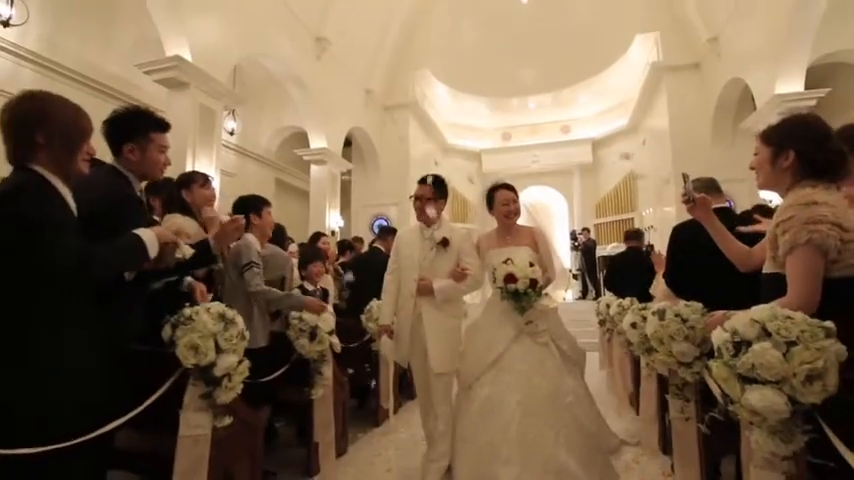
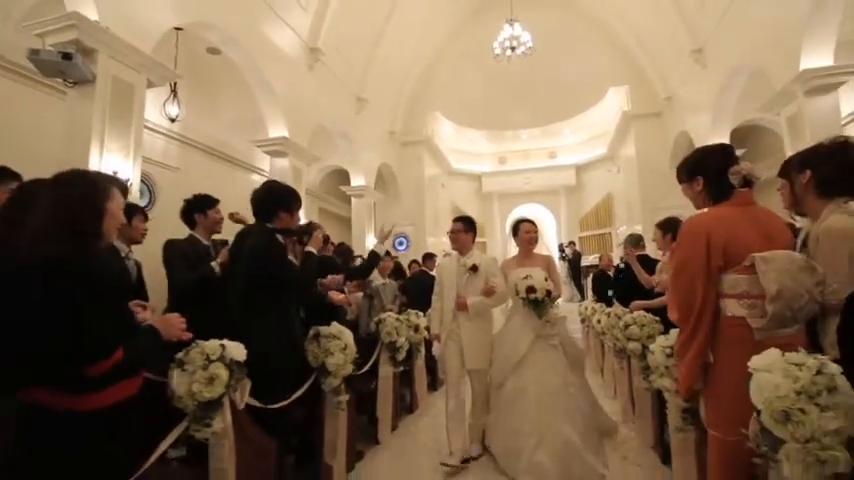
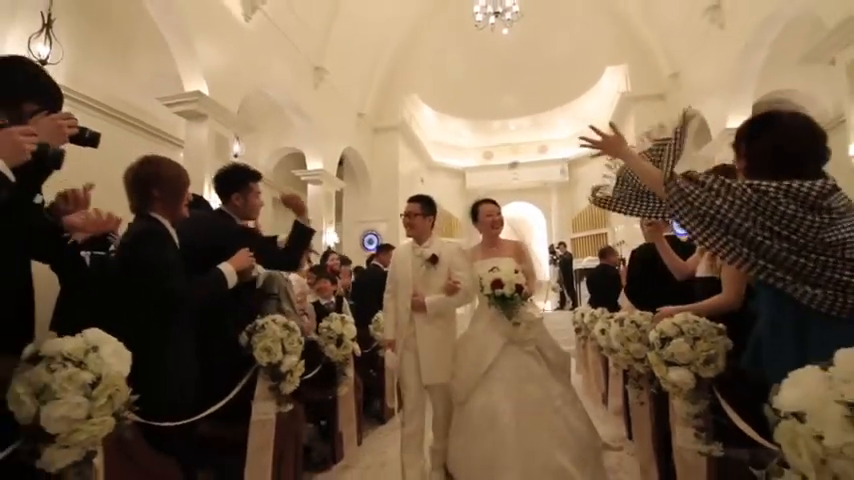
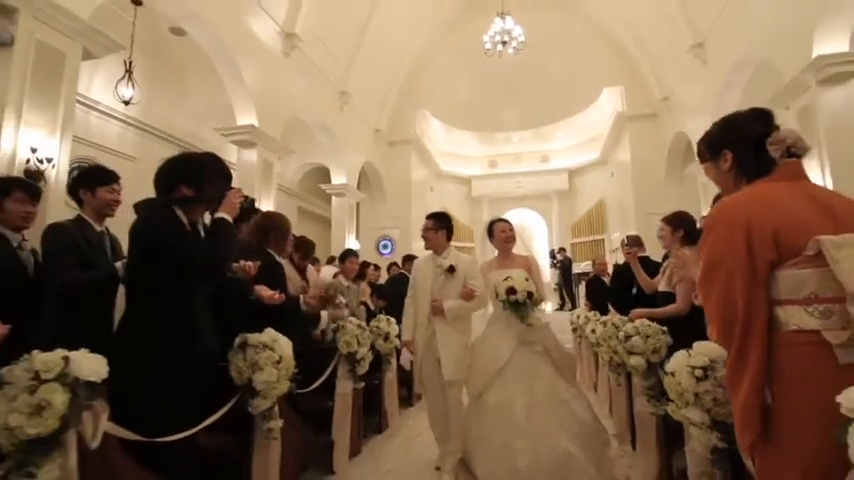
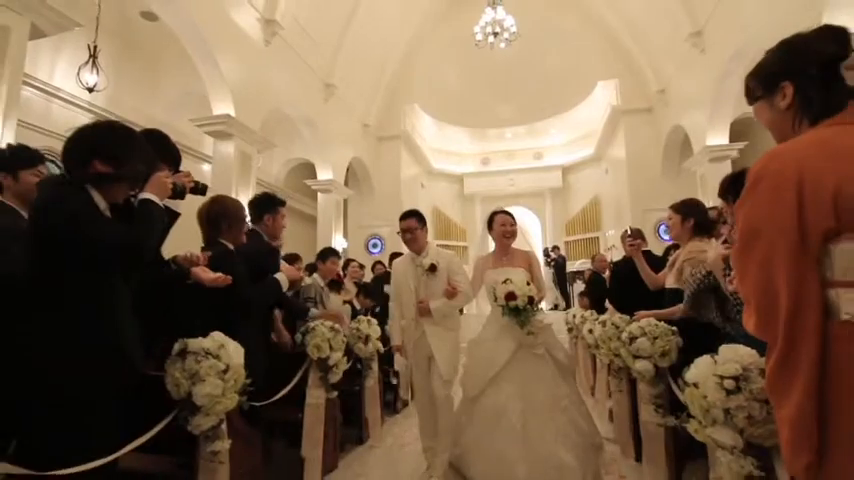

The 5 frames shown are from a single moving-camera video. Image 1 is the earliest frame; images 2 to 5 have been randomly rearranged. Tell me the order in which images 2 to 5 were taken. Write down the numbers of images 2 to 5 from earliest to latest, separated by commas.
3, 5, 4, 2
